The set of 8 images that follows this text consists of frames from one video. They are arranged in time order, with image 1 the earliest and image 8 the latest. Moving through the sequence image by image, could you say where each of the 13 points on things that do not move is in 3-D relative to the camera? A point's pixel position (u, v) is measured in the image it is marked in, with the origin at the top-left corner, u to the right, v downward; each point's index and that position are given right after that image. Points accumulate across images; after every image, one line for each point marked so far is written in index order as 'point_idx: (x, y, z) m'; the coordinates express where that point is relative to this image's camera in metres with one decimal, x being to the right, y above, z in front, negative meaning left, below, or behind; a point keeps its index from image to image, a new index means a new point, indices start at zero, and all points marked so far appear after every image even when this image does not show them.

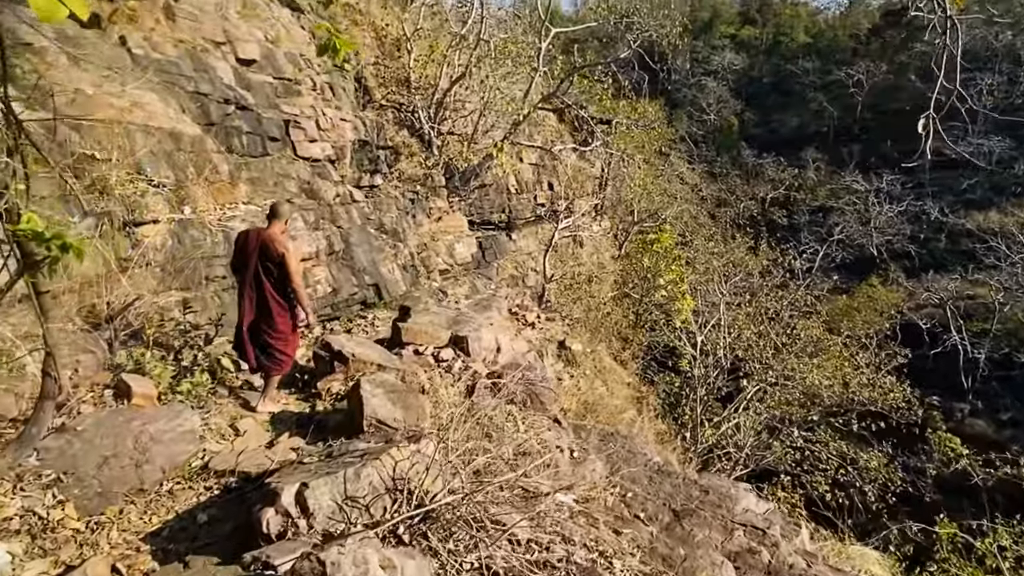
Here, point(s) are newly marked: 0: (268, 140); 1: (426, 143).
0: (-3.8, +2.3, +9.8) m
1: (-2.4, +4.0, +17.2) m
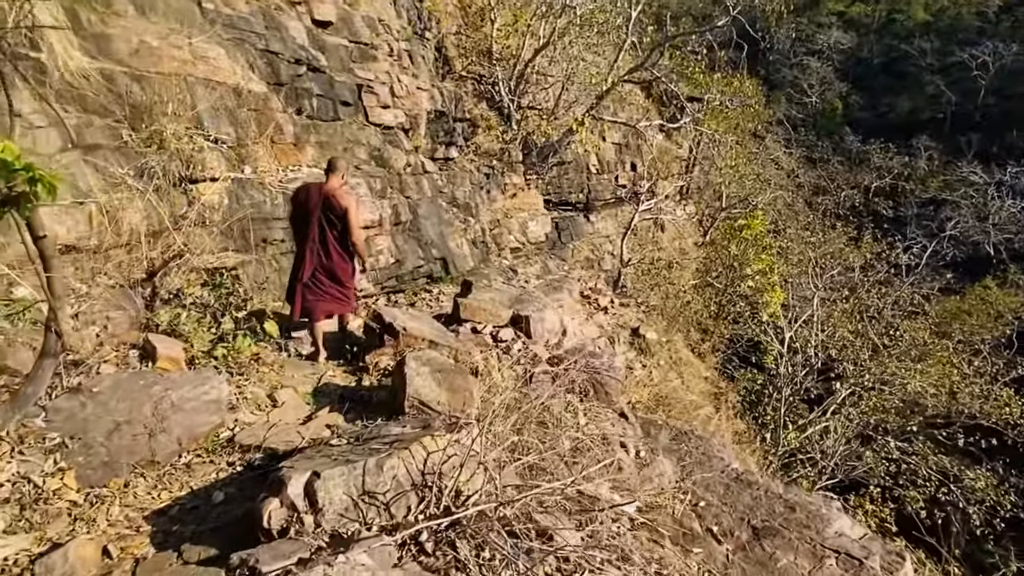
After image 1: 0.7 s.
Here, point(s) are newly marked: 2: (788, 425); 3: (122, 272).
0: (-2.7, +2.8, +9.5) m
1: (-0.2, +4.6, +16.6) m
2: (+5.4, -2.6, +12.4) m
3: (-3.3, +0.1, +5.2) m
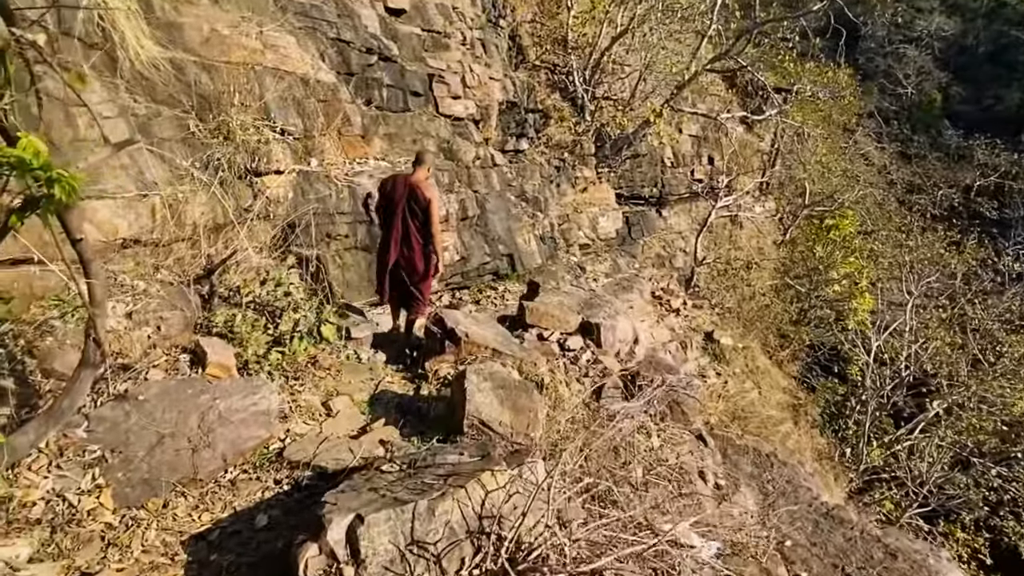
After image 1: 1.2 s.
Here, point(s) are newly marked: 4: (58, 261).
0: (-1.5, +2.9, +9.2) m
1: (+1.7, +4.7, +16.0) m
2: (+6.6, -2.8, +11.4) m
3: (-2.7, +0.2, +5.1) m
4: (-3.0, +0.2, +4.0) m
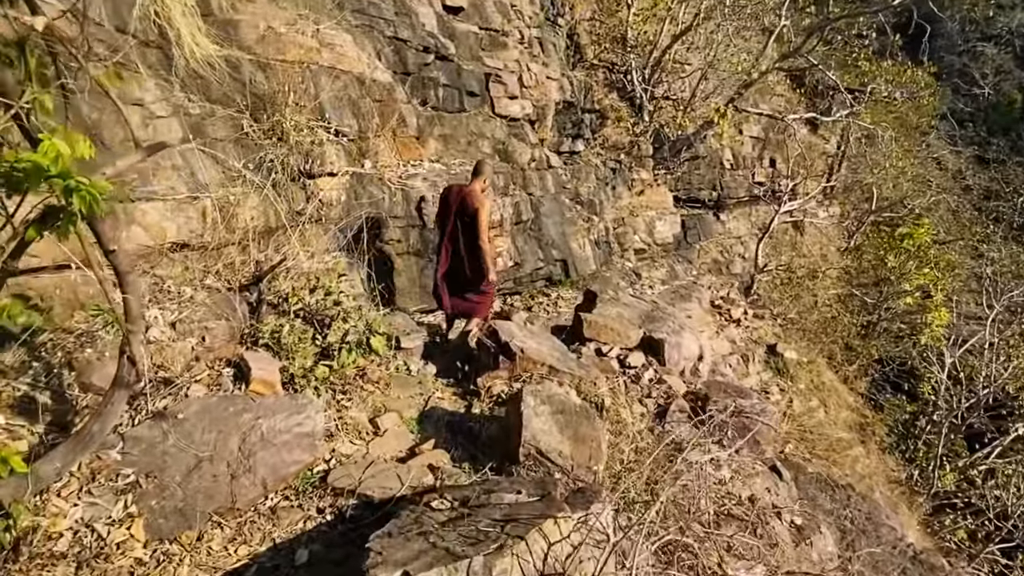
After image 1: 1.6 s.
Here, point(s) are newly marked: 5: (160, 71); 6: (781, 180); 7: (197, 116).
0: (-0.7, +2.8, +9.0) m
1: (+3.1, +4.5, +15.5) m
2: (+7.5, -3.1, +10.5) m
3: (-2.3, +0.1, +4.9) m
4: (-2.6, +0.1, +3.9) m
5: (-2.8, +1.8, +5.0) m
6: (+7.6, +3.0, +17.3) m
7: (-2.6, +1.4, +5.2) m
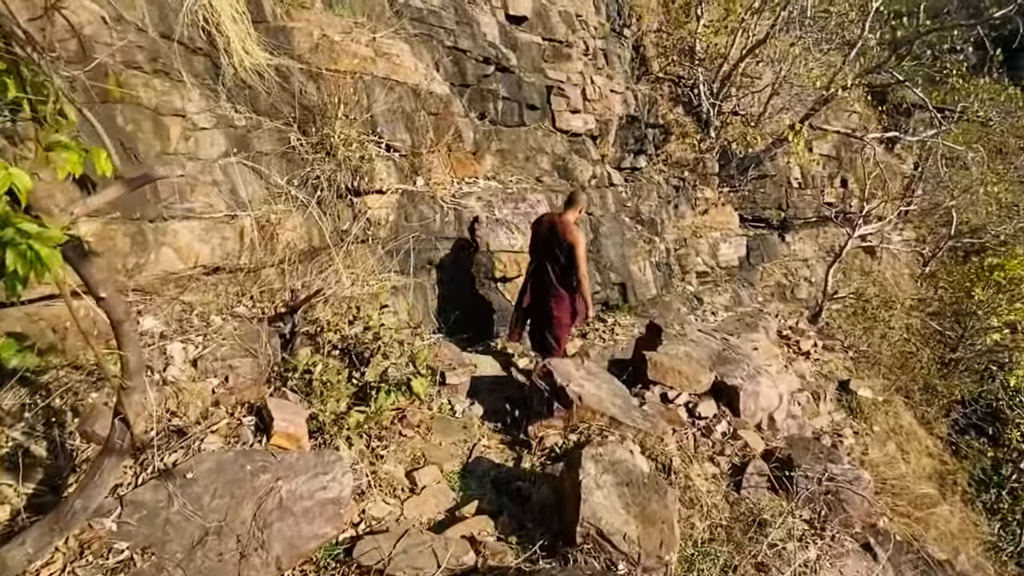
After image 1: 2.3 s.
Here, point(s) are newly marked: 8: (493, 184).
0: (+0.2, +2.5, +8.5) m
1: (+4.6, +3.9, +14.7) m
2: (+8.2, -3.7, +9.2) m
3: (-1.8, -0.1, +4.6) m
4: (-2.2, 0.0, +3.6) m
5: (-2.3, +1.6, +4.7) m
6: (+9.1, +2.2, +16.1) m
7: (-2.1, +1.3, +4.9) m
8: (-0.2, +1.1, +6.7) m
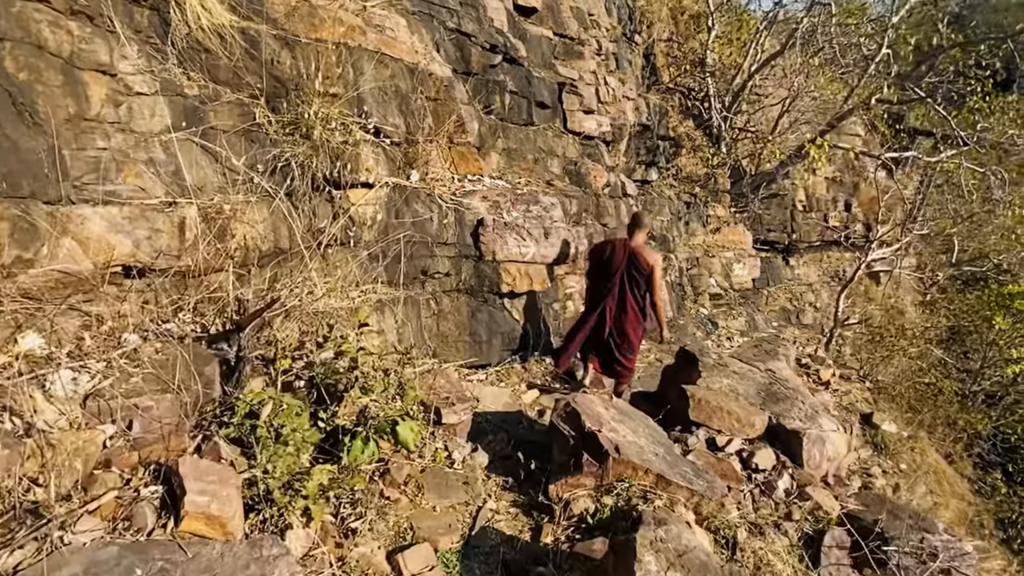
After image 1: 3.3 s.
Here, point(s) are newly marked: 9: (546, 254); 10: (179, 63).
0: (+0.3, +2.3, +7.6) m
1: (+4.6, +3.4, +13.9) m
2: (+8.2, -4.1, +8.2) m
3: (-1.7, -0.1, +3.5) m
4: (-2.1, 0.0, +2.5) m
5: (-2.2, +1.5, +3.7) m
6: (+9.1, +1.6, +15.3) m
7: (-2.0, +1.2, +3.9) m
8: (-0.1, +1.0, +5.7) m
9: (+0.3, +0.3, +5.4) m
10: (-2.1, +1.4, +3.9) m
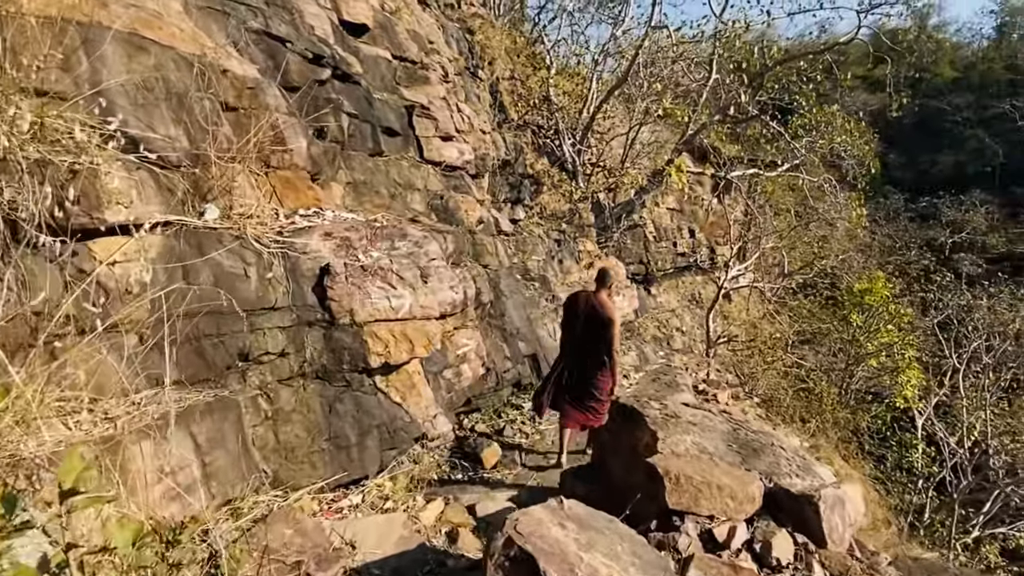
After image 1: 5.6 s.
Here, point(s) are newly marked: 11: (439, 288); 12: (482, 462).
0: (-1.3, +1.6, +6.2) m
1: (+1.4, +2.6, +13.4) m
2: (+7.1, -3.8, +8.0) m
3: (-2.0, -0.6, +1.6) m
4: (-2.2, -0.4, +0.5) m
5: (-2.8, +1.0, +1.8) m
6: (+5.7, +1.2, +15.6) m
7: (-2.6, +0.7, +2.0) m
8: (-1.1, +0.5, +4.1) m
9: (-0.5, -0.1, +3.9) m
10: (-2.7, +0.9, +1.9) m
11: (-0.5, 0.0, +4.0) m
12: (-0.2, -1.3, +4.7) m
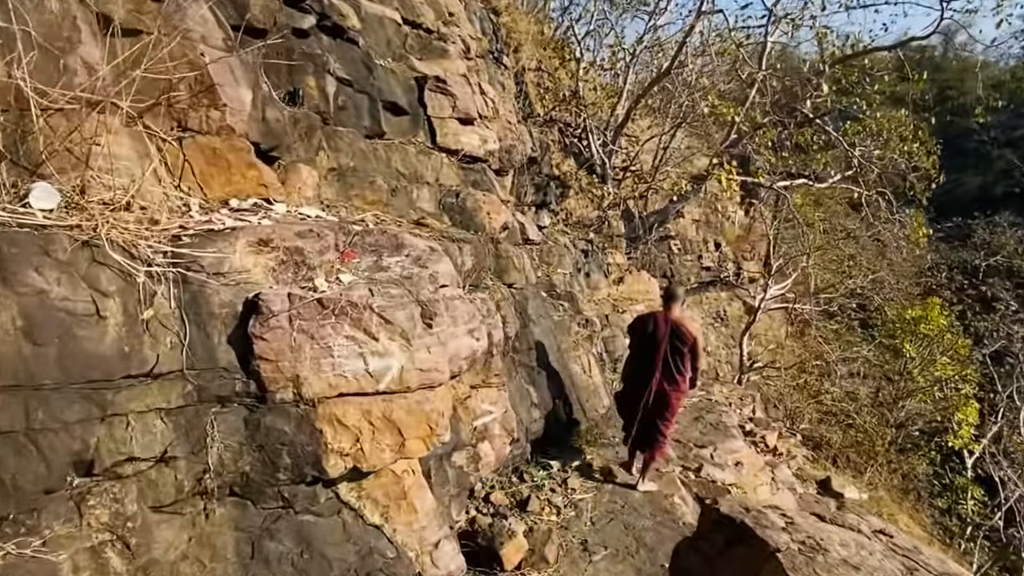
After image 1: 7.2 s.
0: (-1.0, +1.4, +4.7) m
1: (+1.8, +2.2, +11.8) m
2: (+7.3, -4.3, +6.3) m
3: (-1.9, -0.7, +0.1) m
4: (-2.0, -0.5, -1.0) m
5: (-2.6, +0.9, +0.3) m
6: (+6.2, +0.7, +14.0) m
7: (-2.3, +0.6, +0.5) m
8: (-0.8, +0.3, +2.6) m
9: (-0.3, -0.3, +2.4) m
10: (-2.5, +0.8, +0.5) m
11: (-0.3, -0.2, +2.5) m
12: (0.0, -1.5, +3.2) m
